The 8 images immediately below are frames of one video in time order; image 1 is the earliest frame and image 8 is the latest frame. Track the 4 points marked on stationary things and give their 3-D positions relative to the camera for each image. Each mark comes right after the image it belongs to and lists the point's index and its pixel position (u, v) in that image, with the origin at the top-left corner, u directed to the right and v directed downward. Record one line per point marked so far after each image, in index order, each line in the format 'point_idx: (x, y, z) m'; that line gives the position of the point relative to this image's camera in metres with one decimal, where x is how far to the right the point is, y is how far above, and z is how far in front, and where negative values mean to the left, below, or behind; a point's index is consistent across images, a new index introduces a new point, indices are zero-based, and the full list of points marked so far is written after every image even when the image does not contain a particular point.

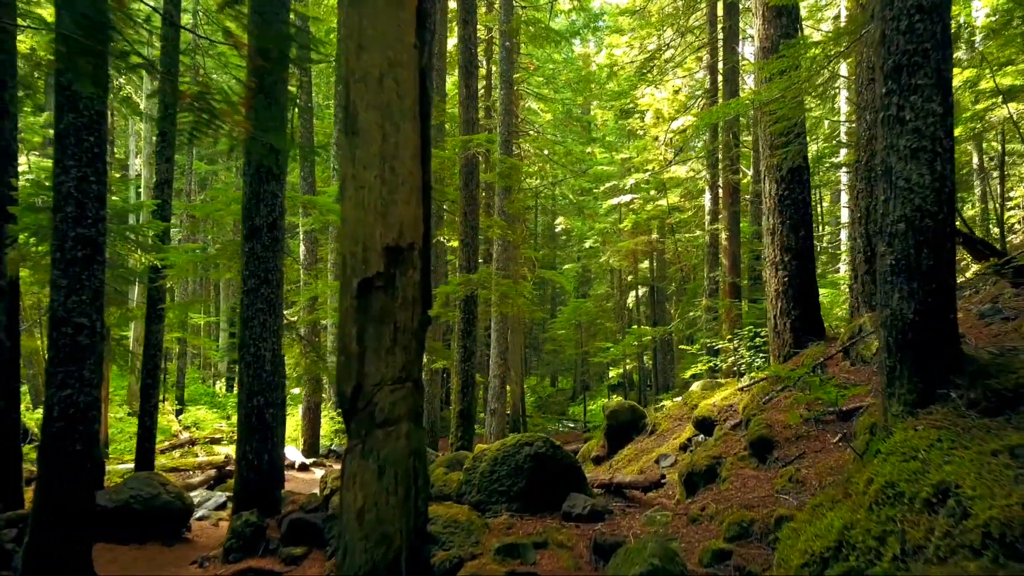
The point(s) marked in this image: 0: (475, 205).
0: (-0.7, +1.6, +10.5) m
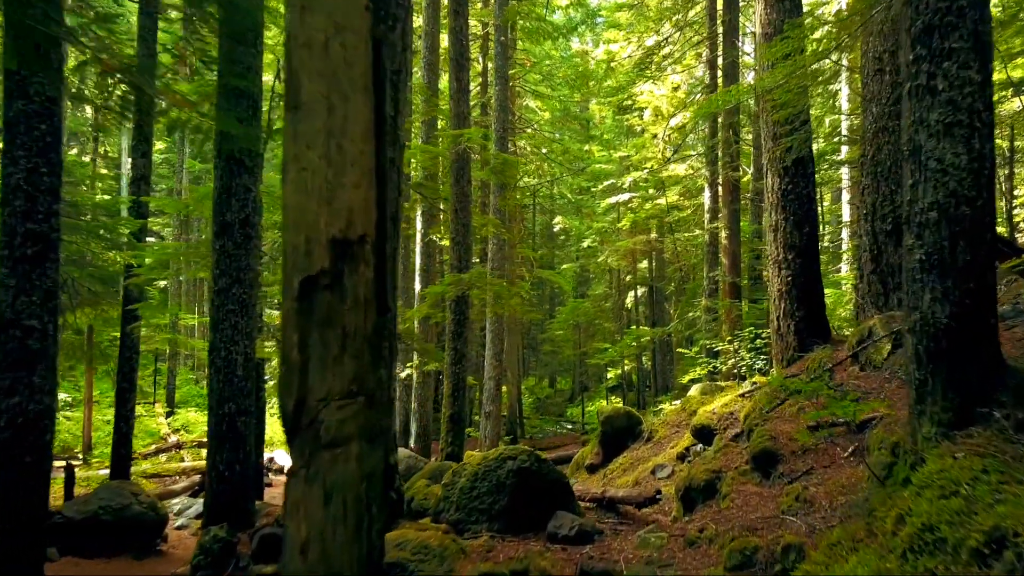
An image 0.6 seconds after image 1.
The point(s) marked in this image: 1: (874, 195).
0: (-0.8, +1.6, +10.2) m
1: (+4.9, +1.3, +7.8) m
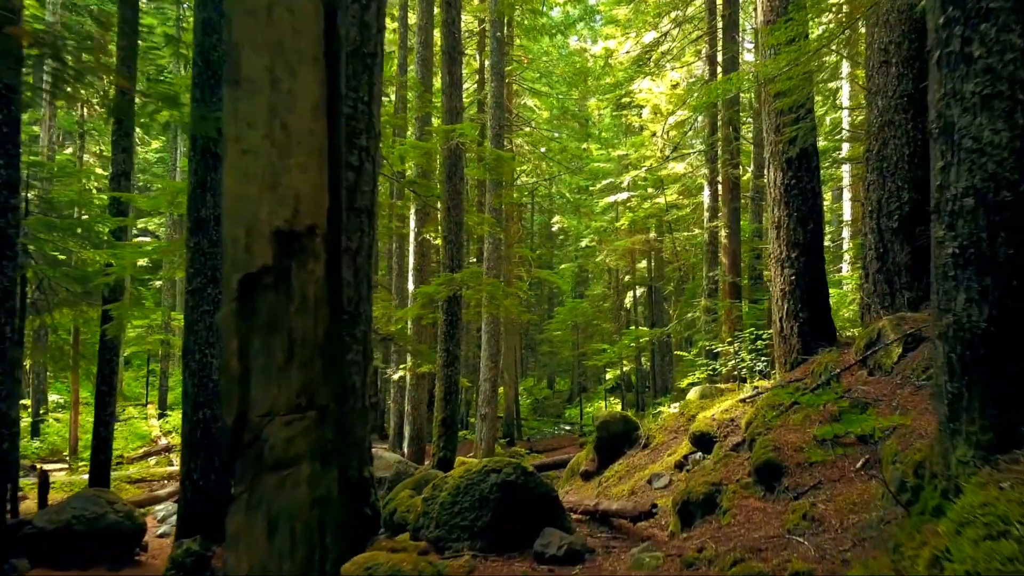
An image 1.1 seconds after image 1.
0: (-0.9, +1.6, +9.9) m
1: (+4.8, +1.3, +7.6) m
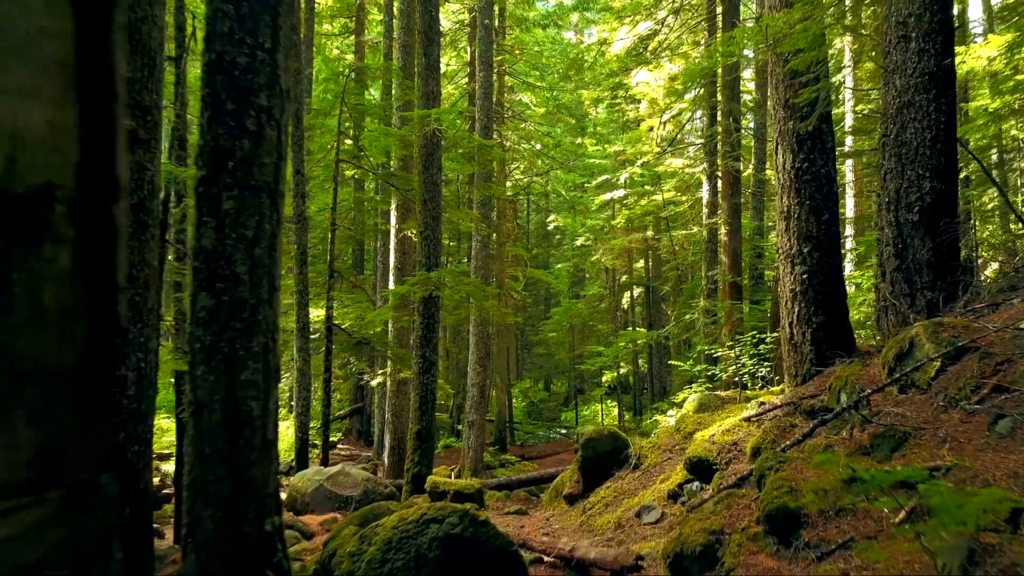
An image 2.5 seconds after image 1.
0: (-1.2, +1.6, +9.1) m
1: (+4.6, +1.3, +6.8) m
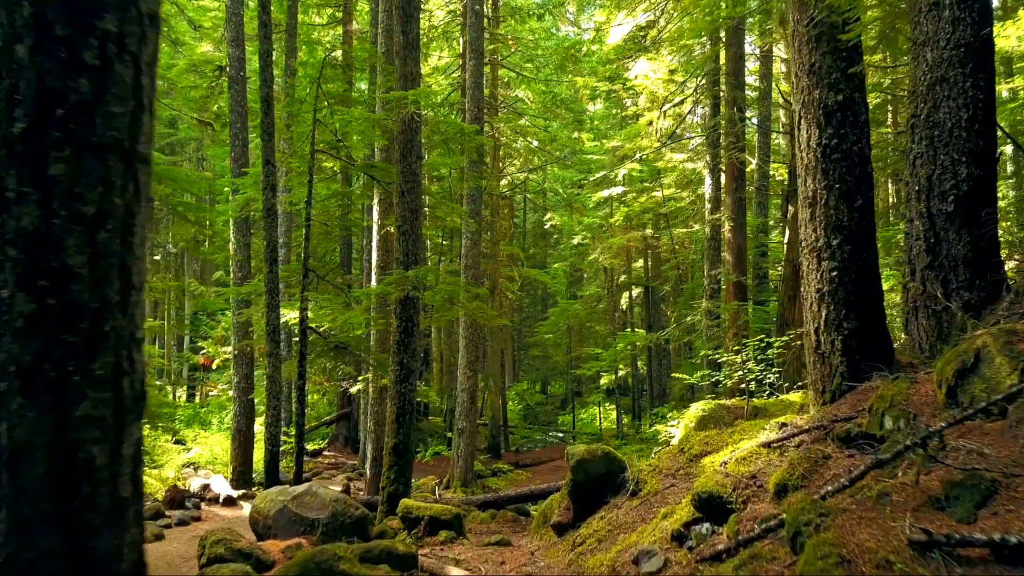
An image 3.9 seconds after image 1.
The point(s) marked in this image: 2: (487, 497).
0: (-1.4, +1.6, +8.4) m
1: (+4.4, +1.3, +6.0) m
2: (-0.4, -3.3, +9.2) m
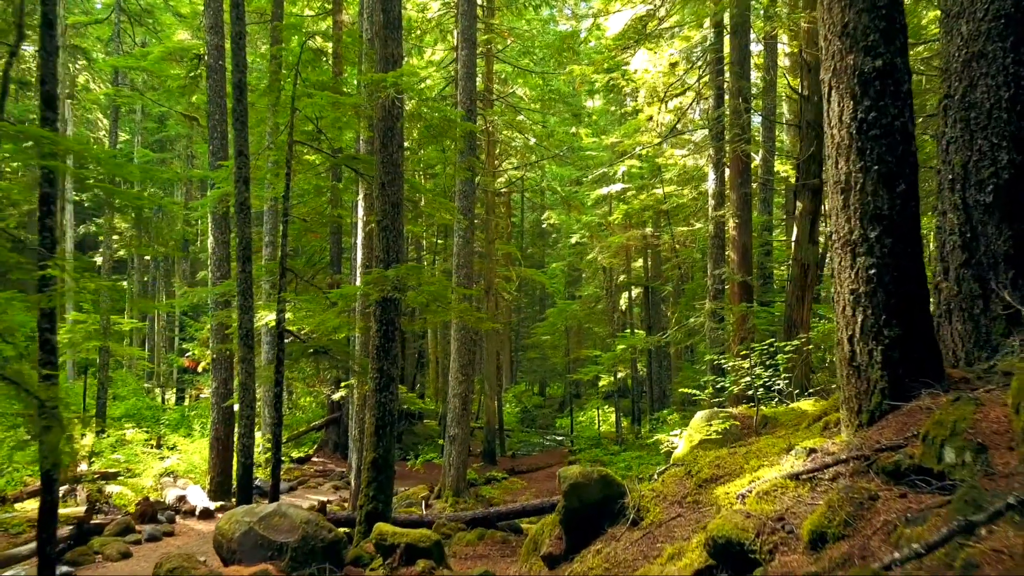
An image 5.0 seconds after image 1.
0: (-1.5, +1.6, +7.7) m
1: (+4.2, +1.3, +5.4) m
2: (-0.5, -3.3, +8.5) m
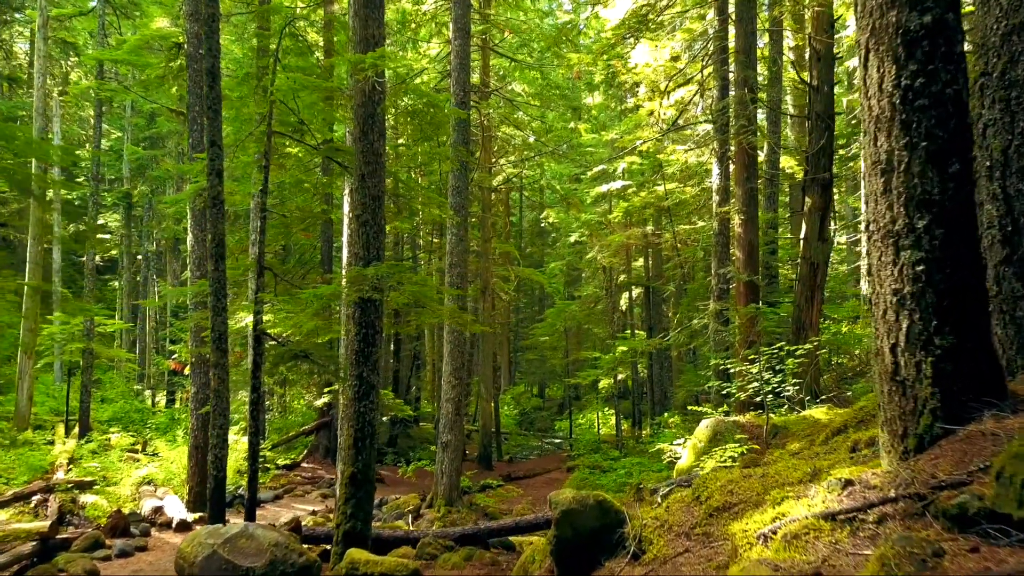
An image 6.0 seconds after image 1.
0: (-1.6, +1.6, +7.2) m
1: (+4.1, +1.3, +4.8) m
2: (-0.7, -3.3, +8.0) m
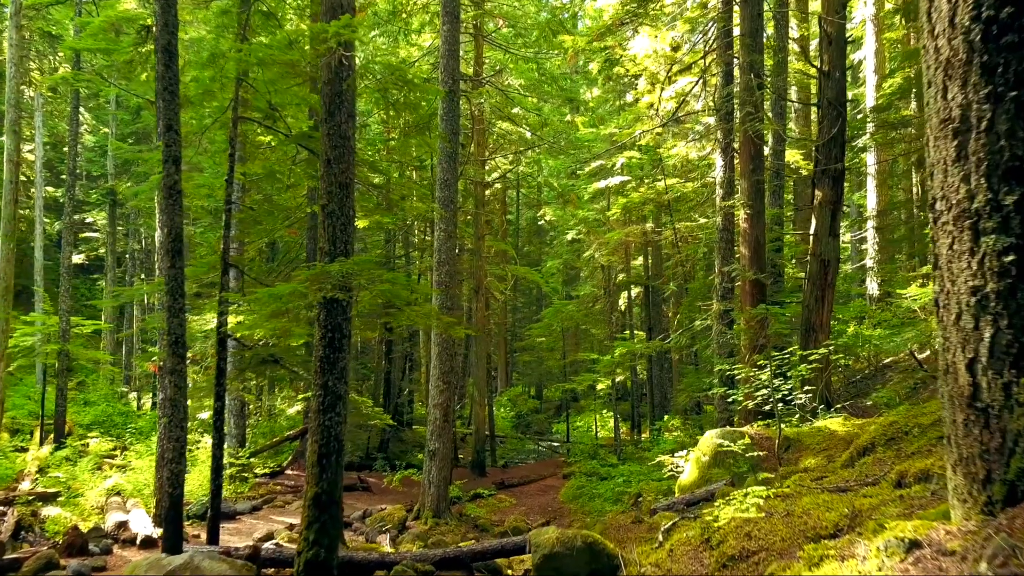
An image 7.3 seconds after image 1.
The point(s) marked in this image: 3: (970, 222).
0: (-1.8, +1.6, +6.4) m
1: (+3.9, +1.3, +4.1) m
2: (-0.8, -3.3, +7.2) m
3: (+2.3, +0.3, +3.2) m
